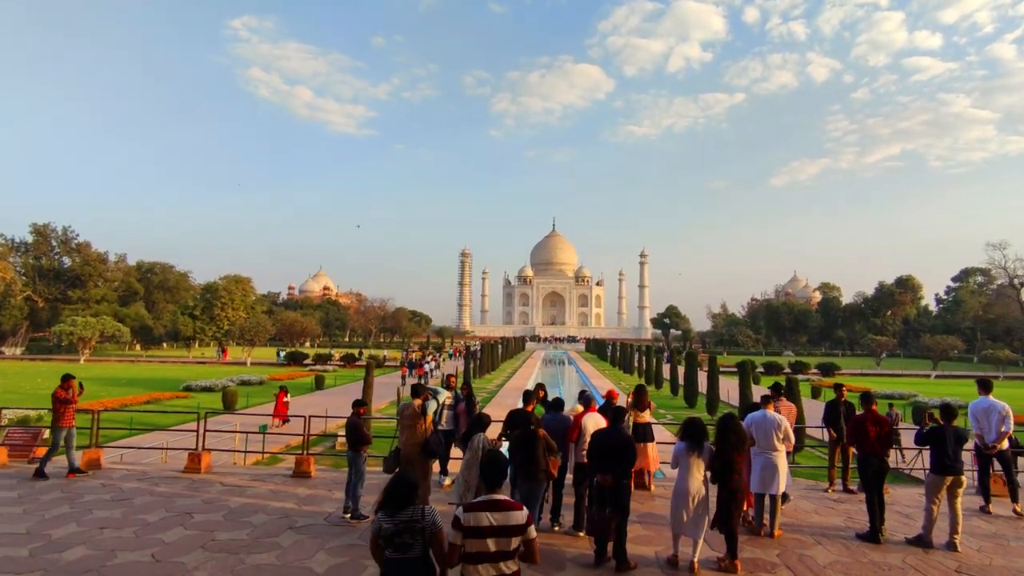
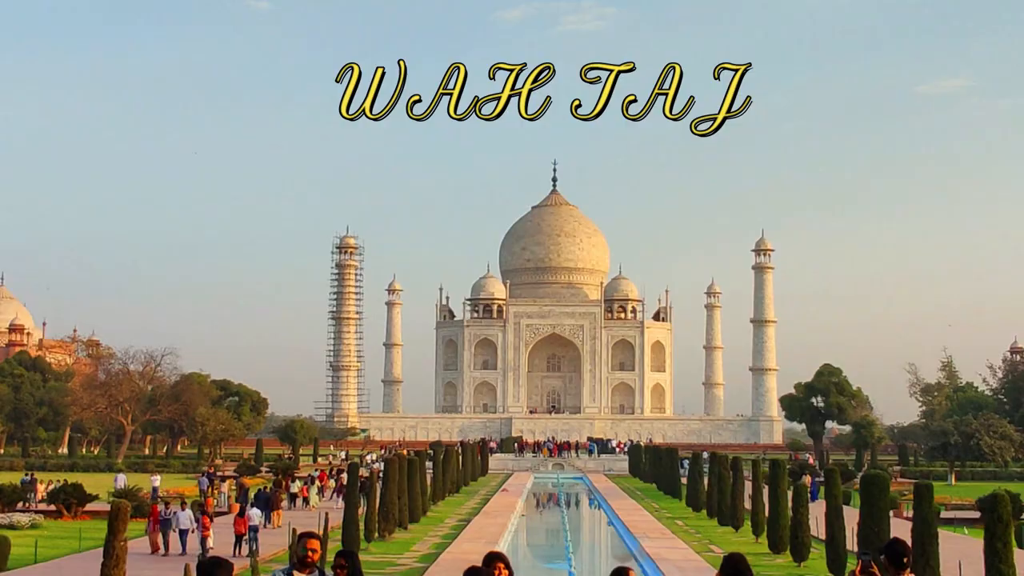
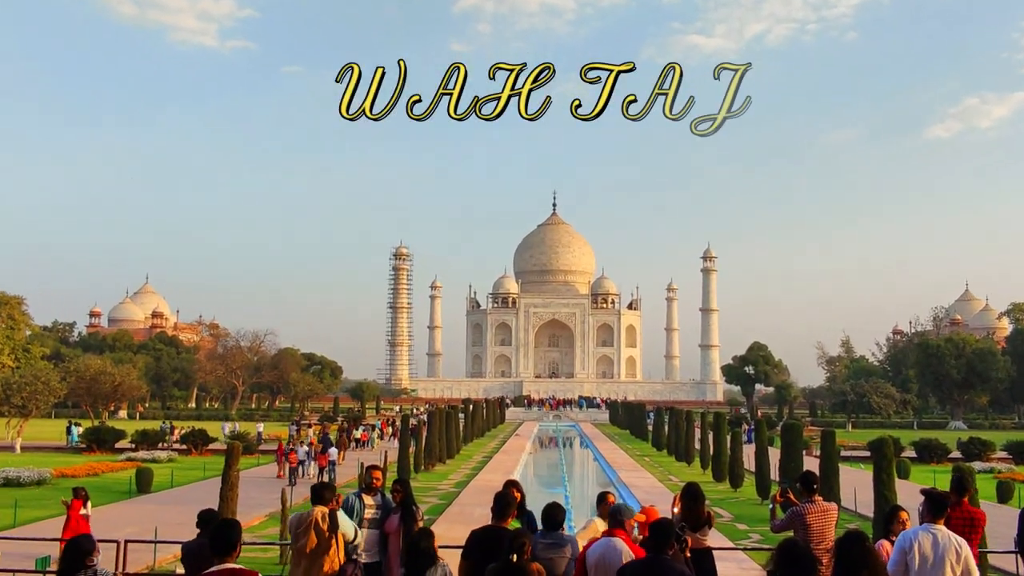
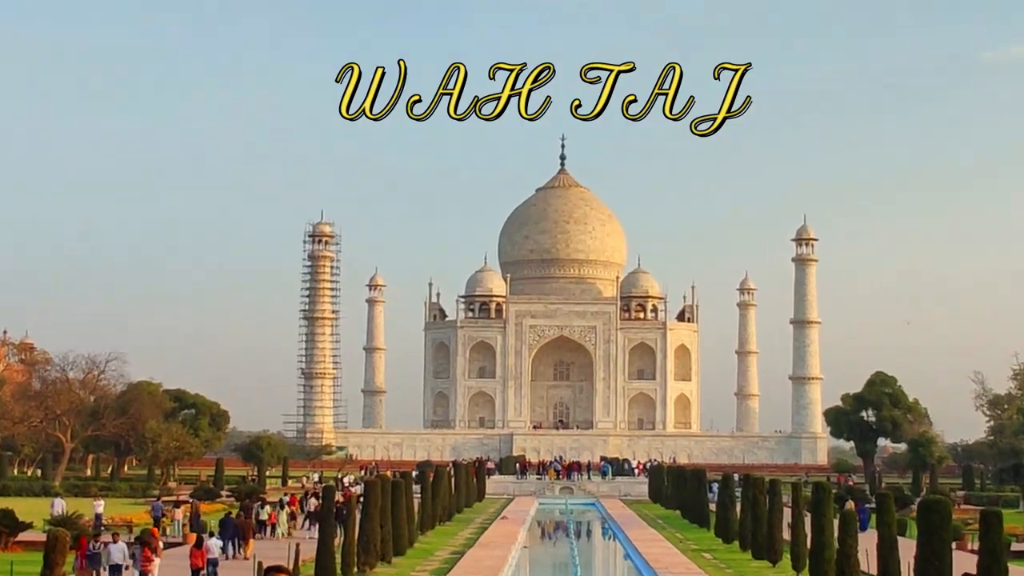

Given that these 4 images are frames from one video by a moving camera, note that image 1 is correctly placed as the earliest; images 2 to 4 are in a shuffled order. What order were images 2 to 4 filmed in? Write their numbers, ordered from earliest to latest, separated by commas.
3, 2, 4
